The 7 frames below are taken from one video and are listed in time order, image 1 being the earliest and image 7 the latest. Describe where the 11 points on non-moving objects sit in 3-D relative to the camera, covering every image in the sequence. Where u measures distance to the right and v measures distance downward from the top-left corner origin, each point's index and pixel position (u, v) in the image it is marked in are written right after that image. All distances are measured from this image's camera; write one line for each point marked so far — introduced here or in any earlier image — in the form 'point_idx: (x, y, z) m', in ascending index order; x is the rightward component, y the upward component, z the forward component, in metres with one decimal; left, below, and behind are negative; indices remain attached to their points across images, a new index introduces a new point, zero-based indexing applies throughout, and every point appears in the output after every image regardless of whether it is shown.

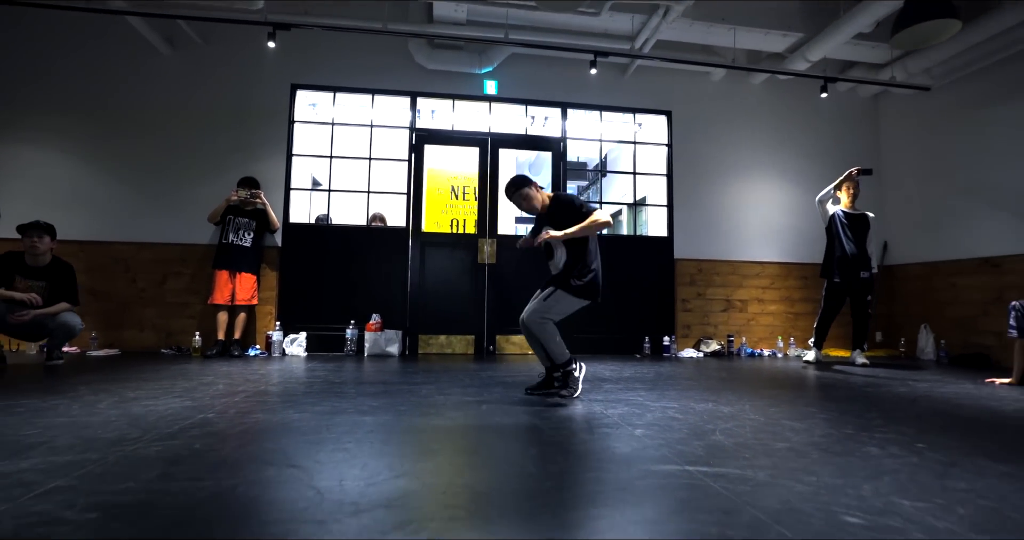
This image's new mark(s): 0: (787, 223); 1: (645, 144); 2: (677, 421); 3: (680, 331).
0: (+3.2, +0.5, +5.6) m
1: (+1.5, +1.4, +5.4) m
2: (+0.8, -0.7, +2.3) m
3: (+1.9, -0.7, +5.3) m
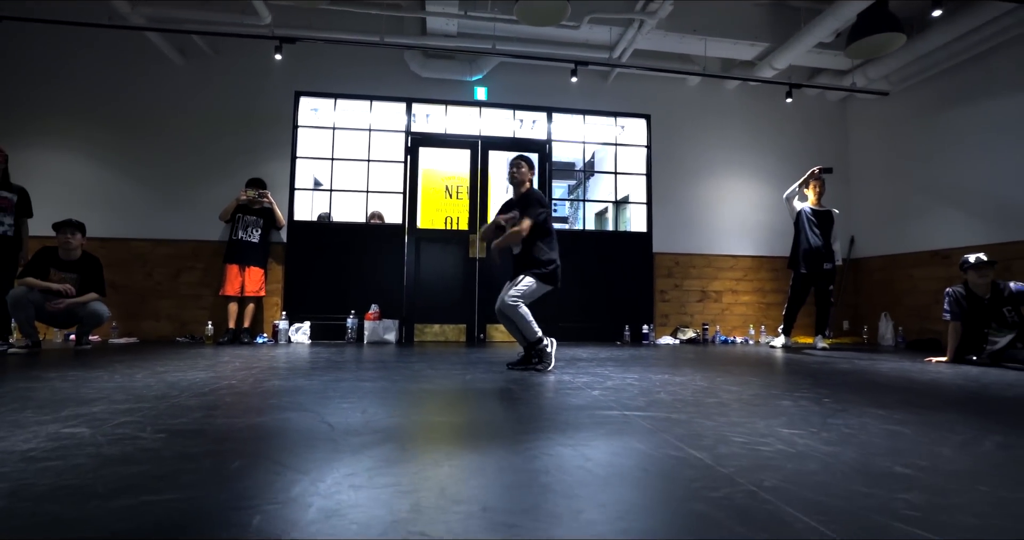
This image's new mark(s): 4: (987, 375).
0: (+3.1, +0.6, +6.0) m
1: (+1.4, +1.5, +5.8) m
2: (+0.7, -0.6, +2.6) m
3: (+1.7, -0.6, +5.6) m
4: (+3.2, -0.7, +3.2) m
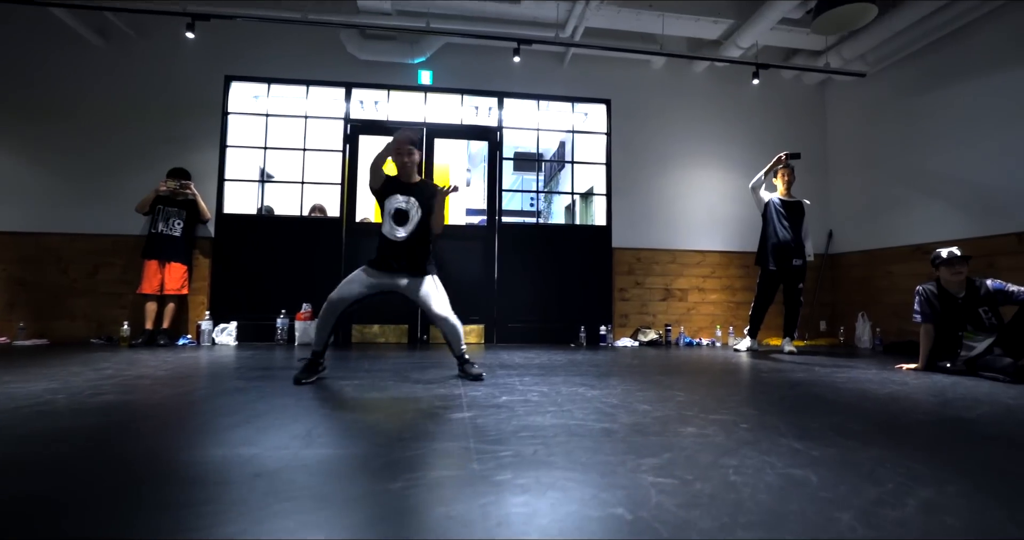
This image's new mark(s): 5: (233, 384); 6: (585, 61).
0: (+2.5, +0.7, +5.6) m
1: (+0.8, +1.6, +5.4) m
2: (+0.1, -0.6, +2.3) m
3: (+1.2, -0.6, +5.2) m
4: (+2.6, -0.7, +2.8) m
5: (-1.6, -0.6, +2.7) m
6: (+0.8, +2.4, +5.4) m
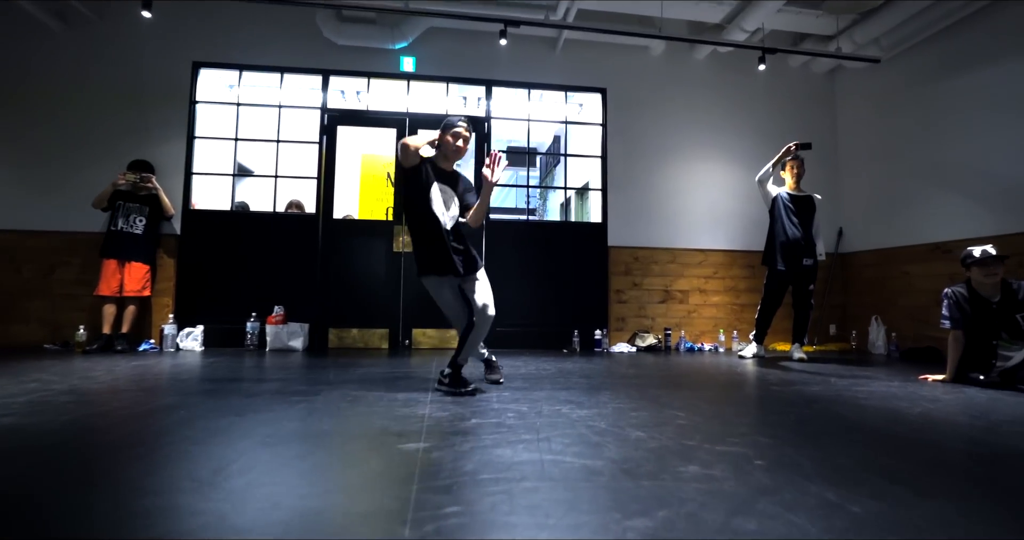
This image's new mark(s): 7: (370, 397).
0: (+2.4, +0.7, +5.2) m
1: (+0.7, +1.6, +5.1) m
2: (-0.1, -0.6, +1.9) m
3: (+1.0, -0.6, +4.9) m
4: (+2.5, -0.7, +2.4) m
5: (-1.7, -0.6, +2.4) m
6: (+0.7, +2.4, +5.1) m
7: (-0.7, -0.7, +2.5) m
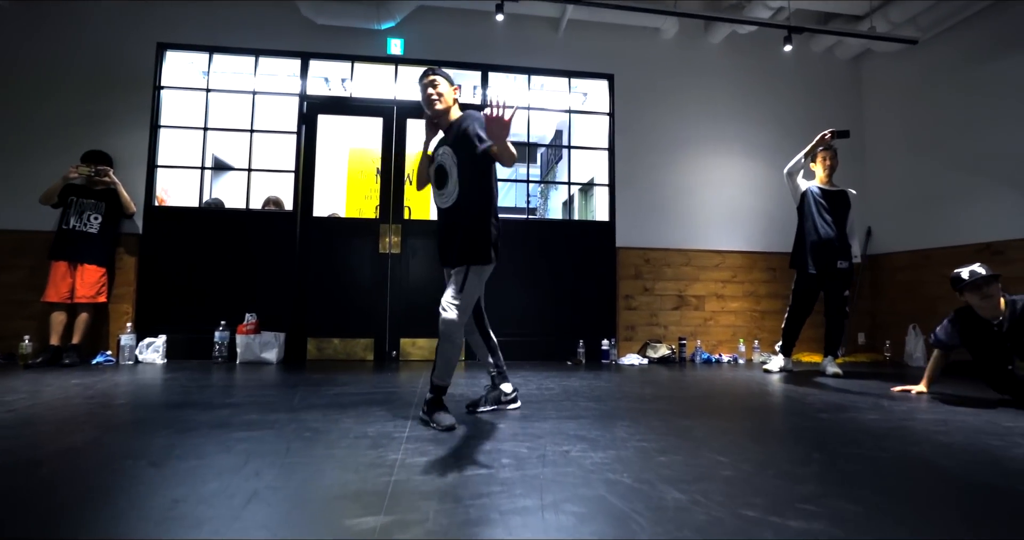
0: (+2.4, +0.6, +4.8) m
1: (+0.7, +1.5, +4.6) m
2: (-0.1, -0.6, +1.5) m
3: (+1.0, -0.6, +4.4) m
4: (+2.5, -0.7, +2.0) m
5: (-1.7, -0.7, +1.9) m
6: (+0.7, +2.3, +4.7) m
7: (-0.7, -0.7, +2.0) m
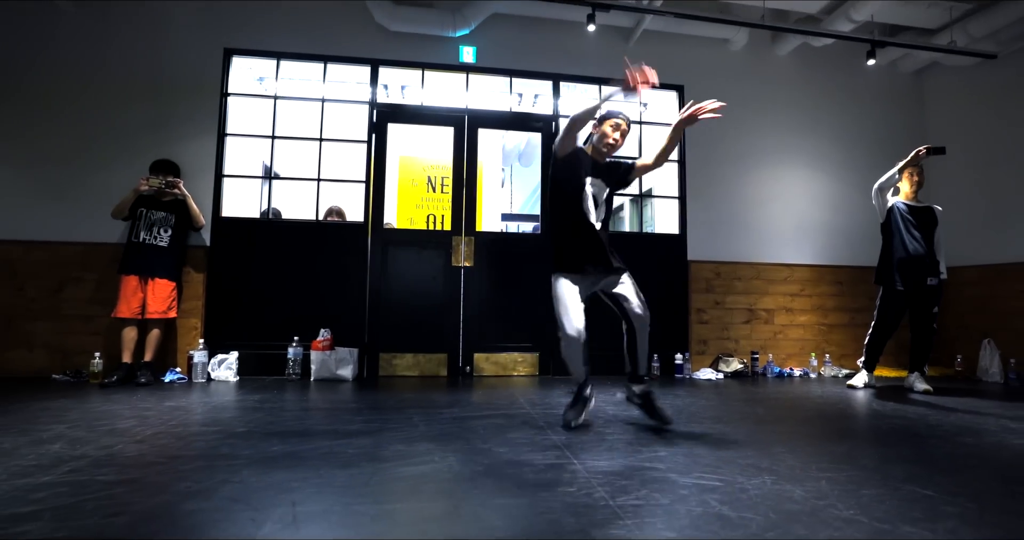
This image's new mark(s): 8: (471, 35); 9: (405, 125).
0: (+3.0, +0.5, +4.7) m
1: (+1.3, +1.4, +4.6) m
2: (+0.6, -0.8, +1.4) m
3: (+1.7, -0.7, +4.4) m
4: (+3.2, -0.8, +2.0) m
5: (-1.0, -0.8, +1.8) m
6: (+1.4, +2.2, +4.6) m
7: (0.0, -0.8, +1.9) m
8: (-0.4, +2.2, +4.4) m
9: (-1.0, +1.3, +4.3) m
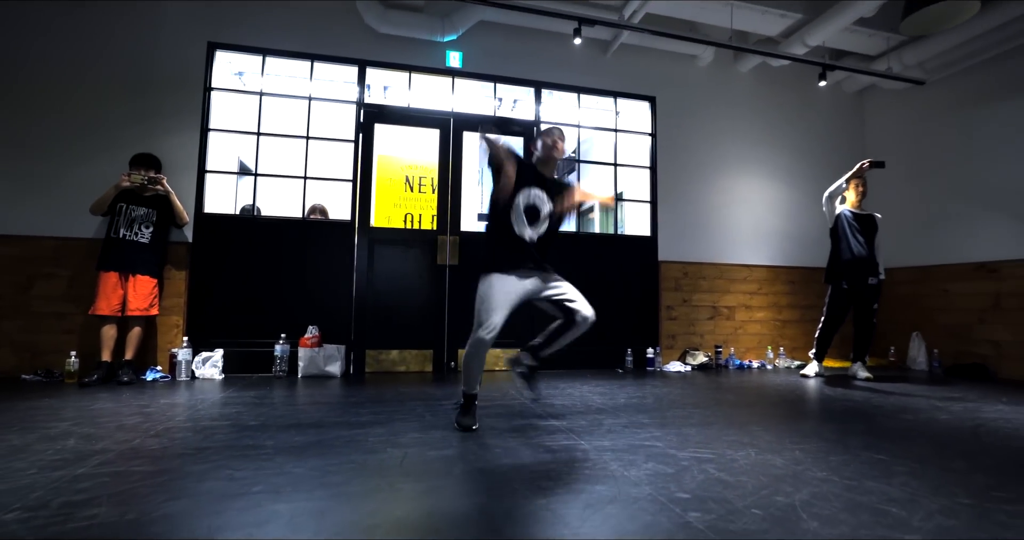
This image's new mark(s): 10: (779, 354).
0: (+2.8, +0.5, +5.2) m
1: (+1.2, +1.4, +4.9) m
2: (+0.7, -0.7, +1.6) m
3: (+1.5, -0.7, +4.7) m
4: (+3.2, -0.8, +2.4) m
5: (-0.9, -0.8, +1.9) m
6: (+1.2, +2.2, +4.9) m
7: (0.0, -0.8, +2.1) m
8: (-0.5, +2.2, +4.5) m
9: (-1.1, +1.3, +4.4) m
10: (+2.8, -0.9, +5.0) m
